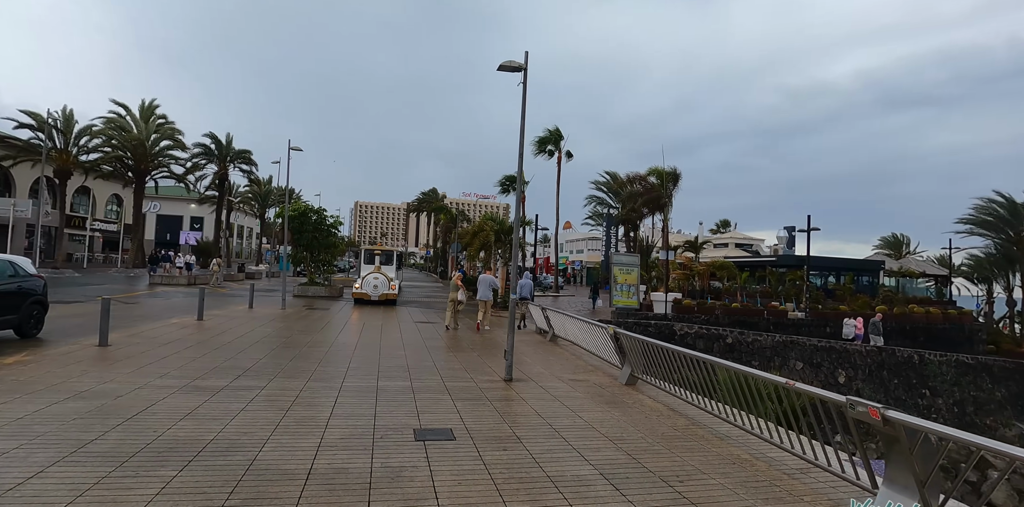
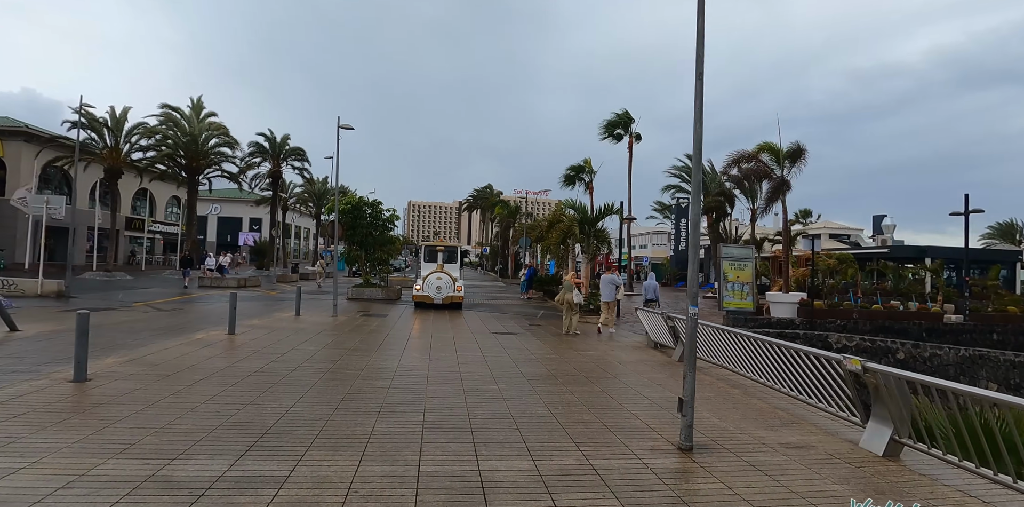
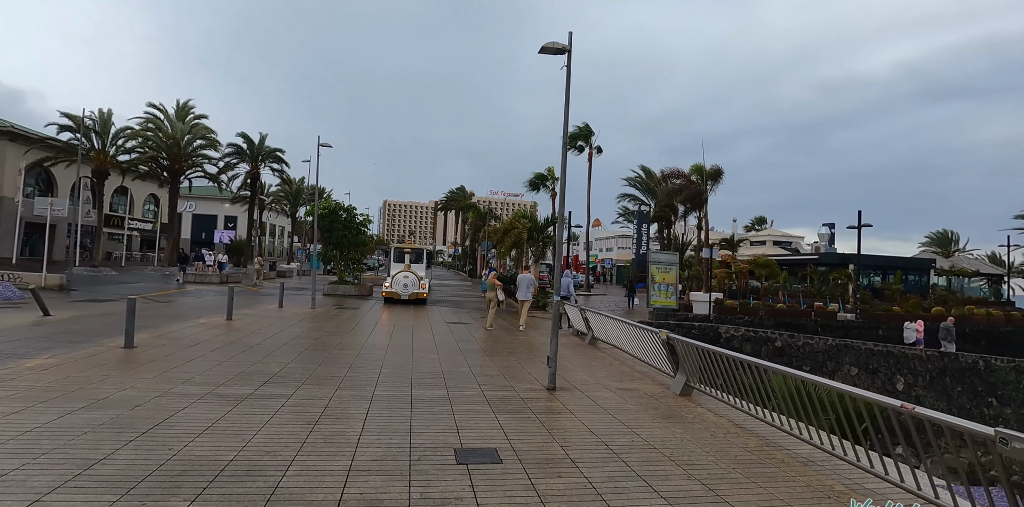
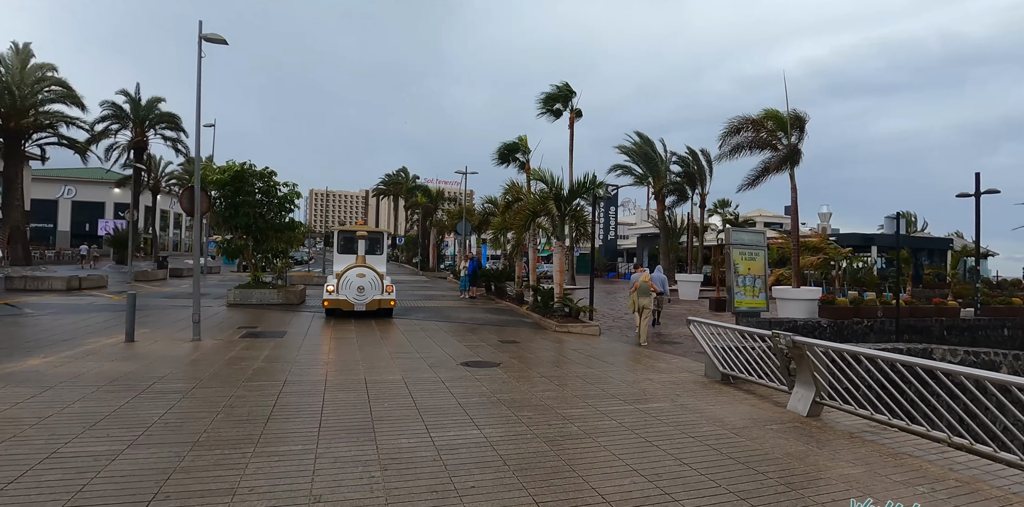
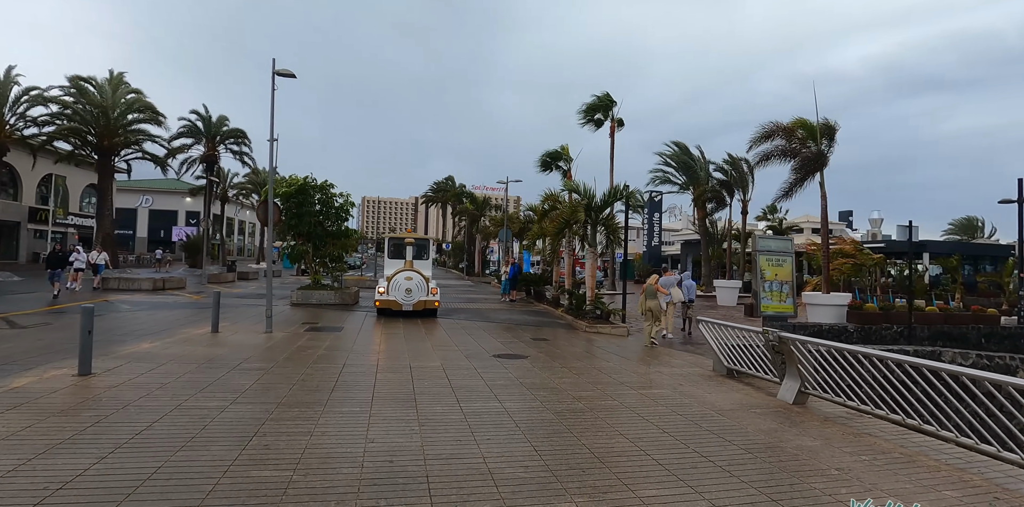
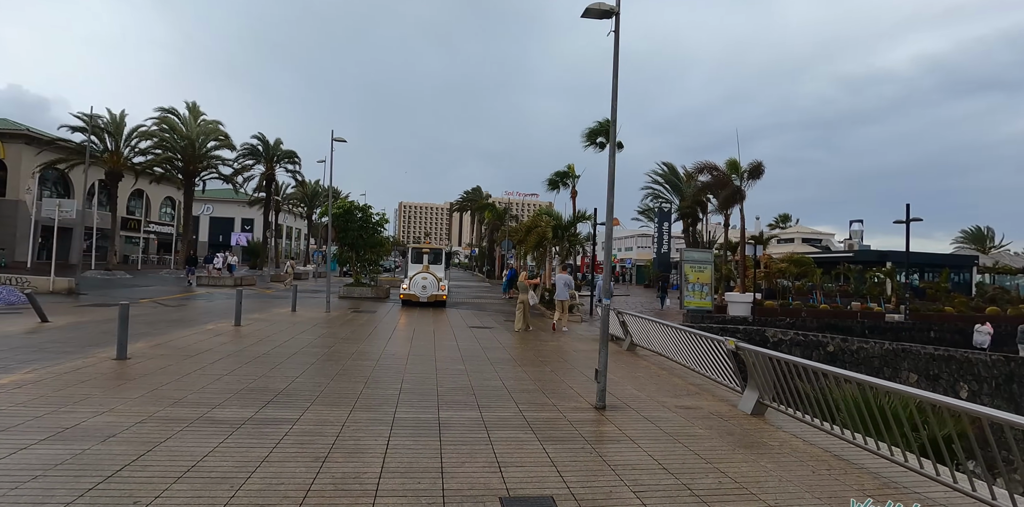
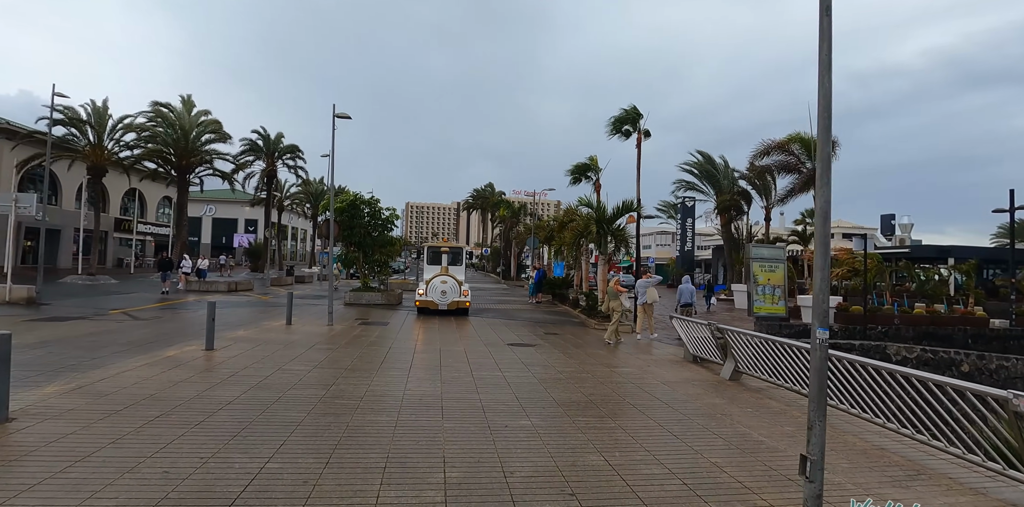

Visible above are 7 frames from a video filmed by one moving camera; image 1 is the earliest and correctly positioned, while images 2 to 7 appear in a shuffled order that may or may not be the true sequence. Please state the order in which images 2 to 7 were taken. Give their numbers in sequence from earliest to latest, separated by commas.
3, 6, 2, 7, 5, 4
